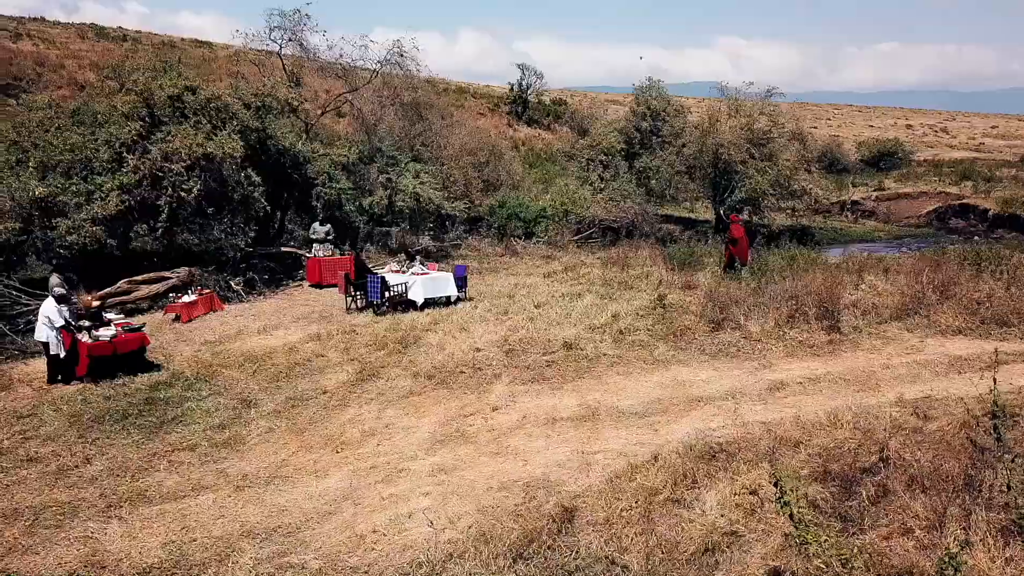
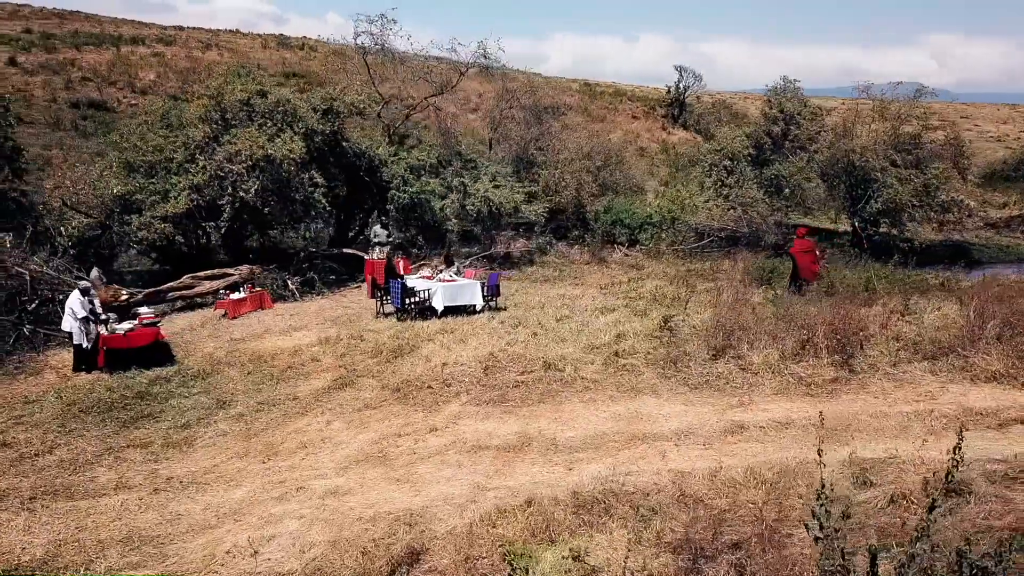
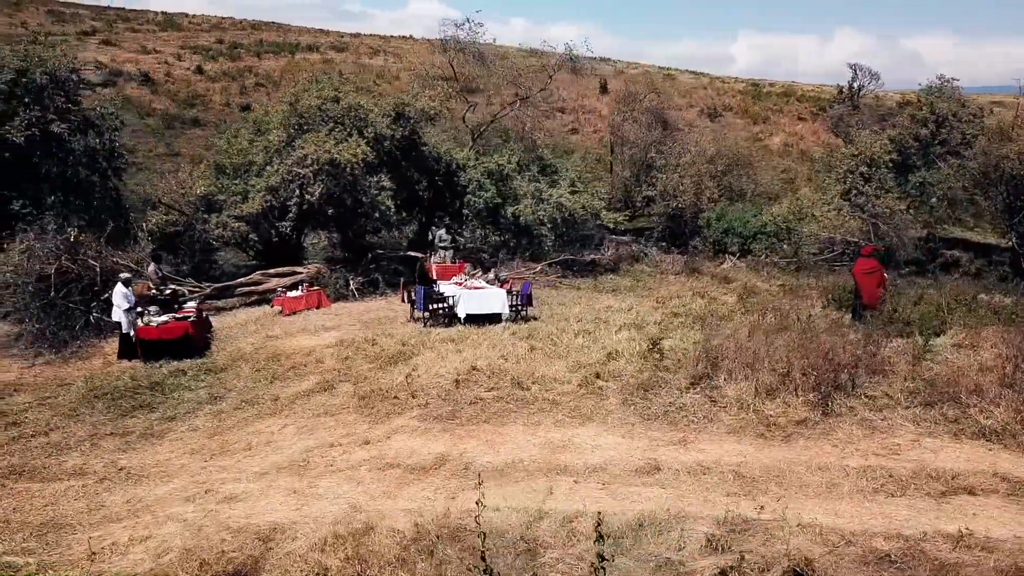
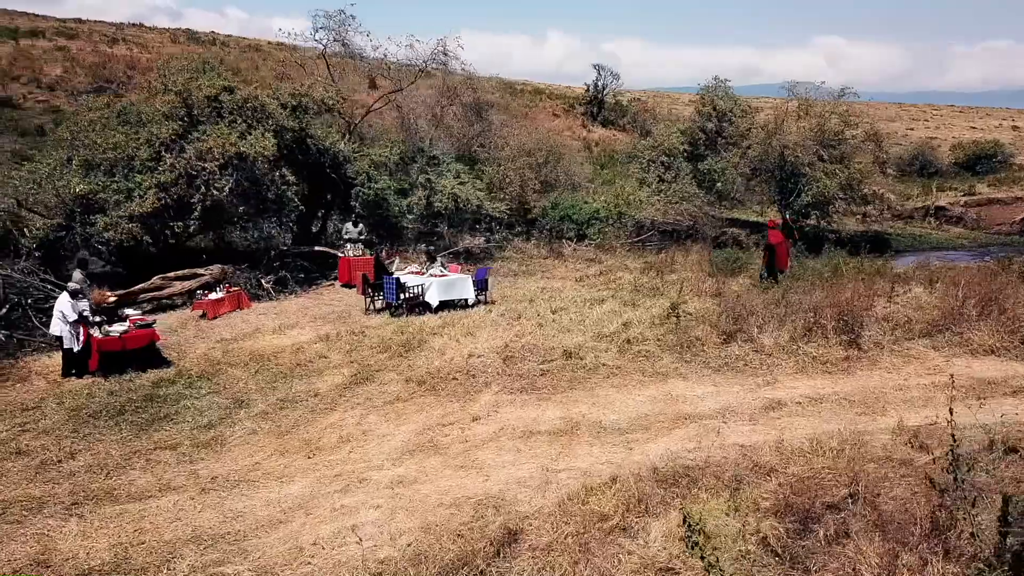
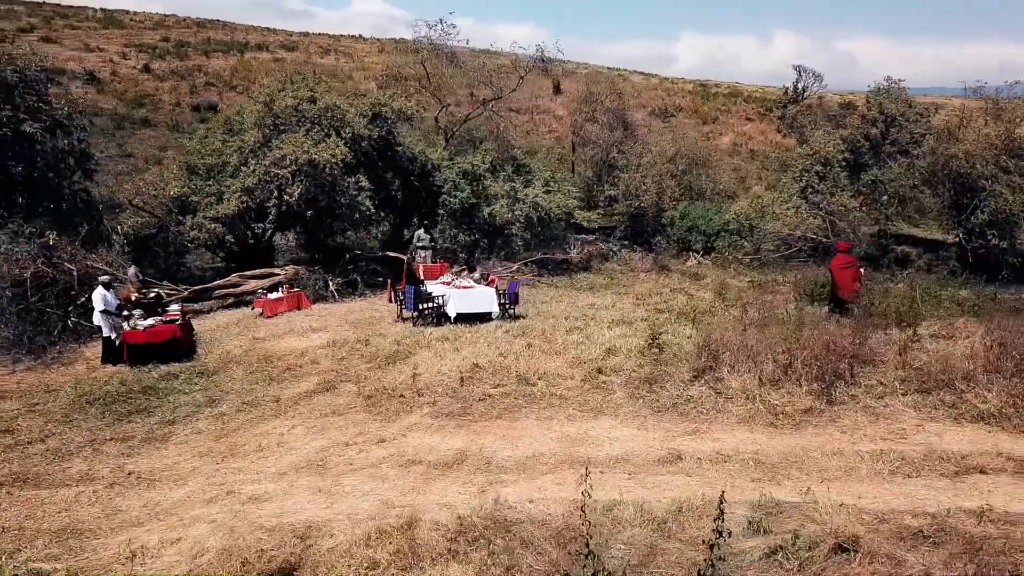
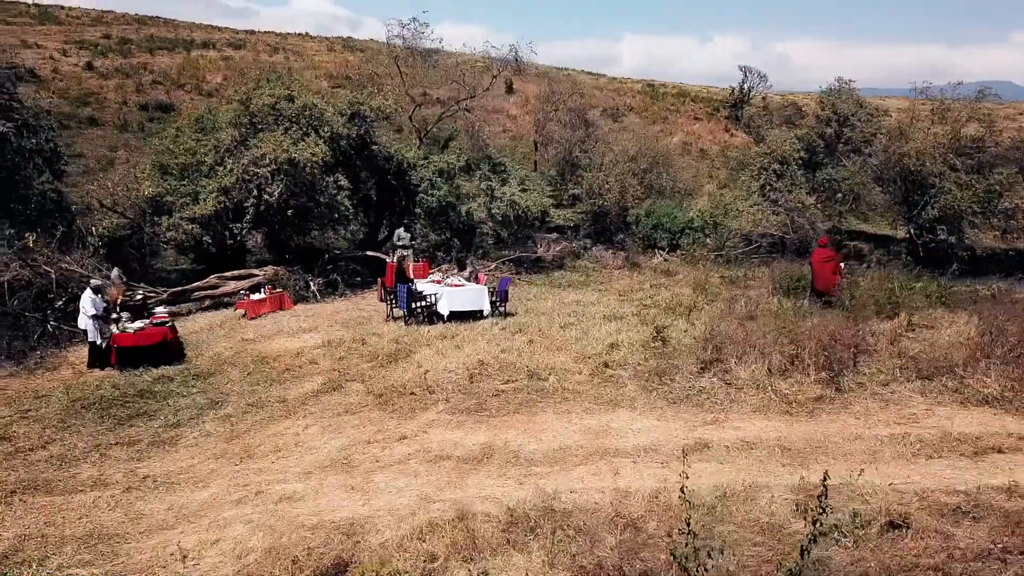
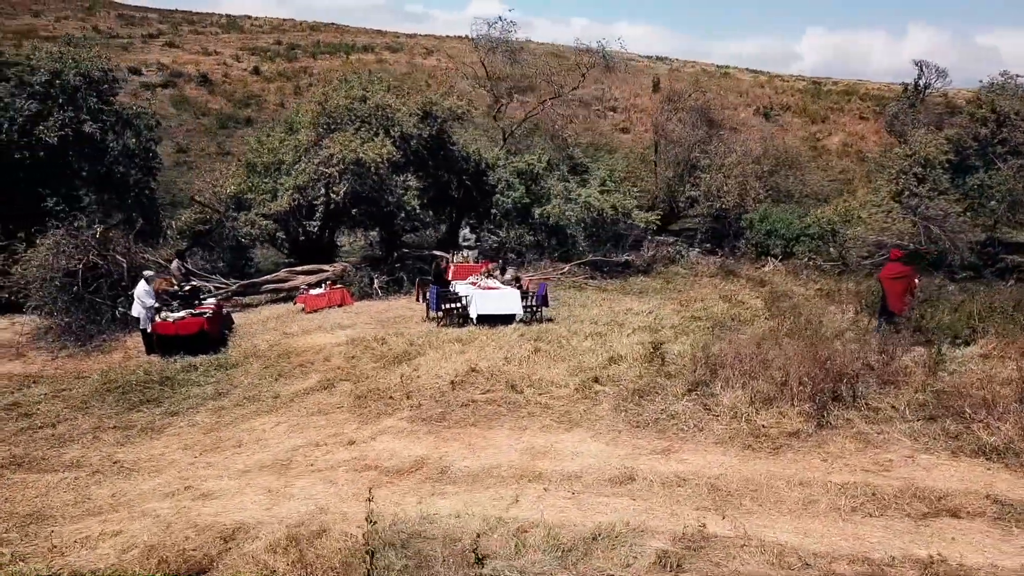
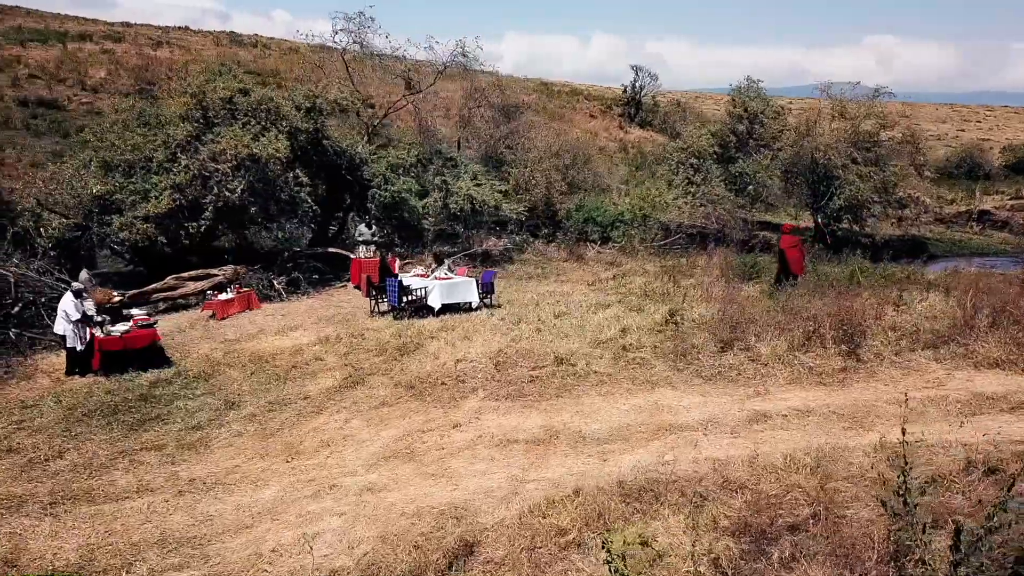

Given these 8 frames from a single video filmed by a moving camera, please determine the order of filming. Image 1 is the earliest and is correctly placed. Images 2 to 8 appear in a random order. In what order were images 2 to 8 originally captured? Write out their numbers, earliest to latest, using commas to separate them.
4, 8, 2, 6, 5, 3, 7
